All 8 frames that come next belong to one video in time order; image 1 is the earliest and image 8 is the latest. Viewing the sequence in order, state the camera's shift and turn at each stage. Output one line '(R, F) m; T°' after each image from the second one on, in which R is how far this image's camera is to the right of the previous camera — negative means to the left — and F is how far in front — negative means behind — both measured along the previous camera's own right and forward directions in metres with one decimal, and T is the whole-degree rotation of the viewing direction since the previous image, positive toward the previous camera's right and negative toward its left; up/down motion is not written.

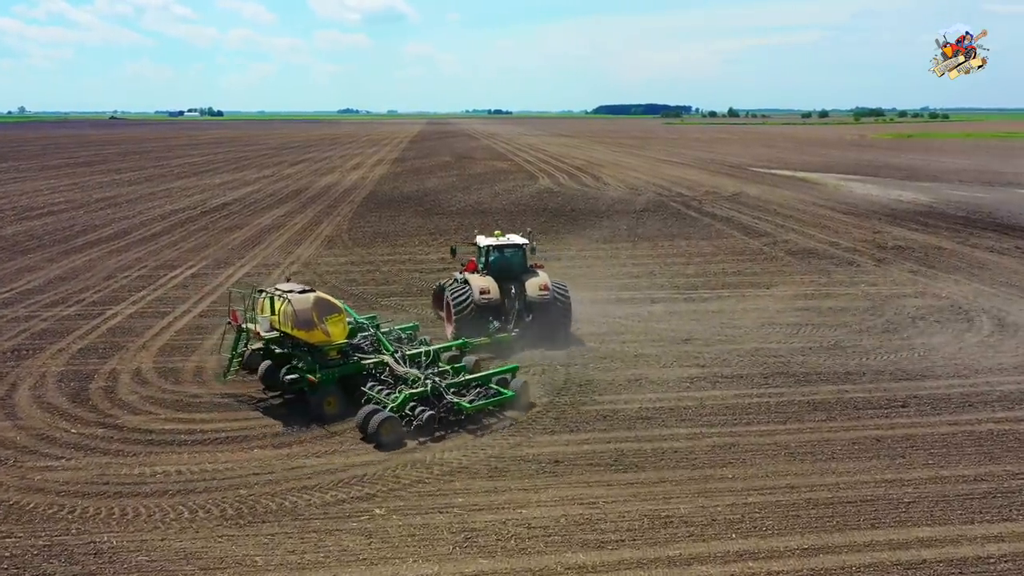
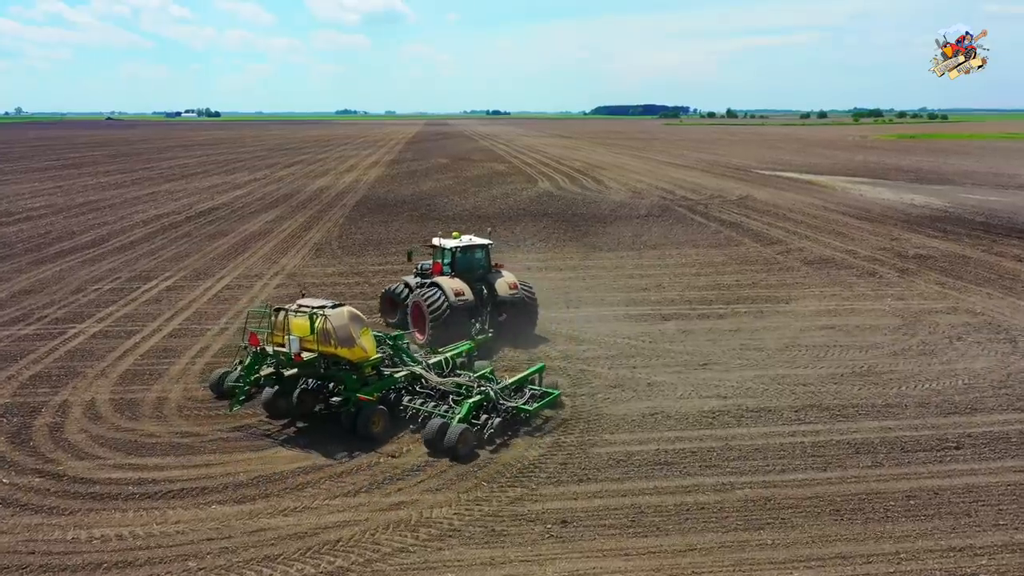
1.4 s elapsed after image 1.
(0.0, +1.2) m; 0°
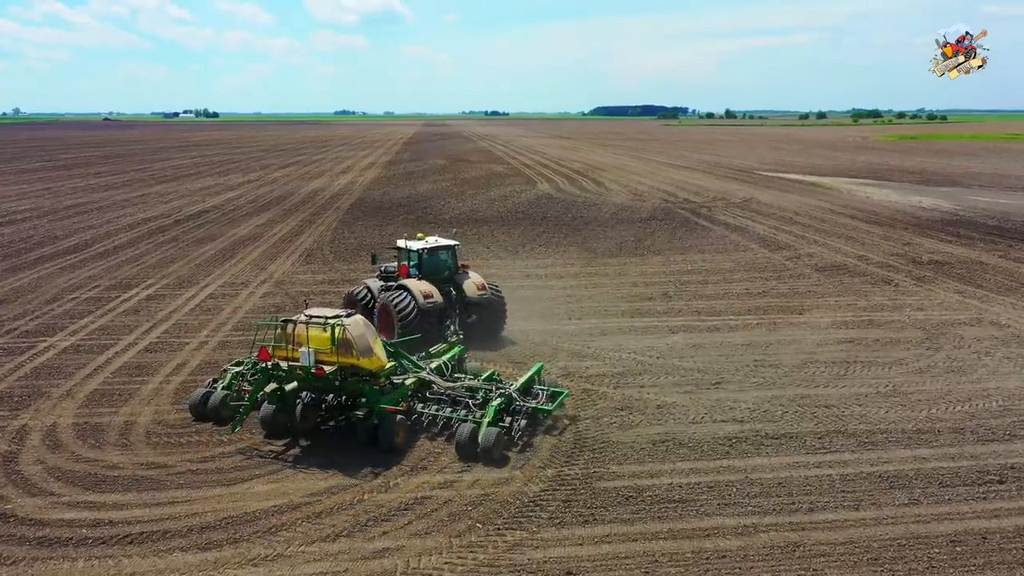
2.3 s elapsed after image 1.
(0.0, +0.8) m; 0°
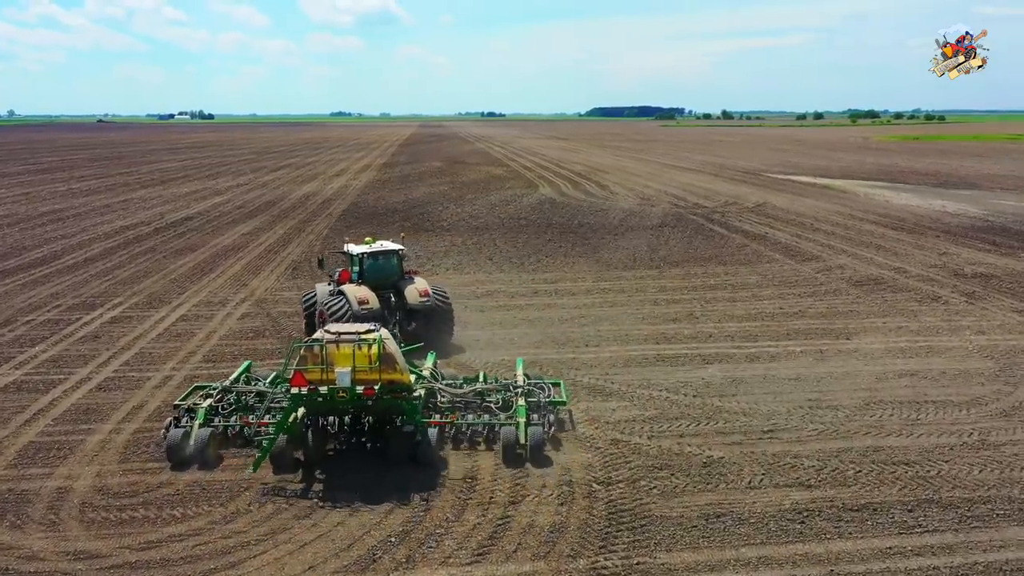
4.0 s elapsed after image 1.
(-0.2, +1.7) m; 0°
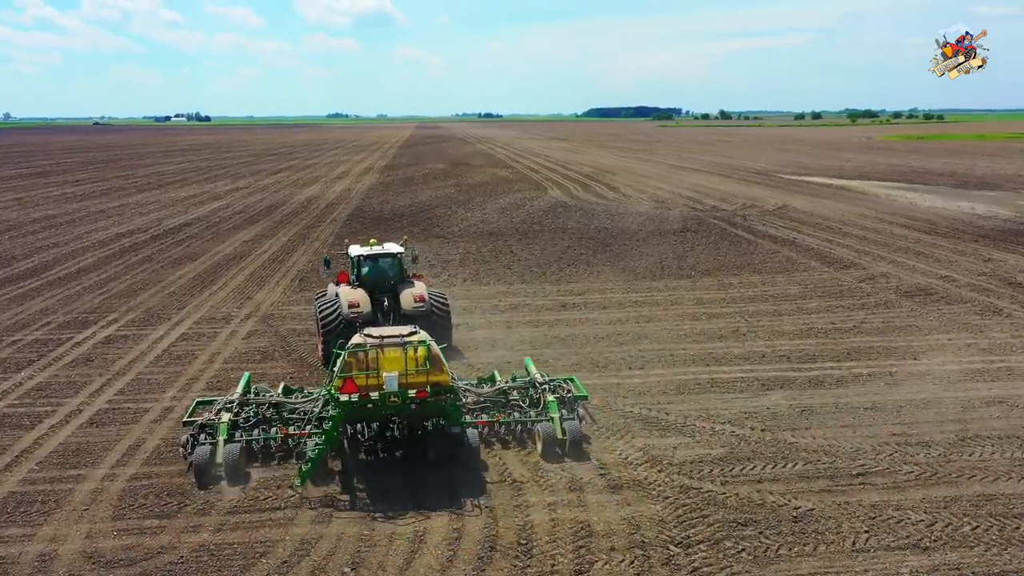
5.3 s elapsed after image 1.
(-0.5, +1.2) m; 0°
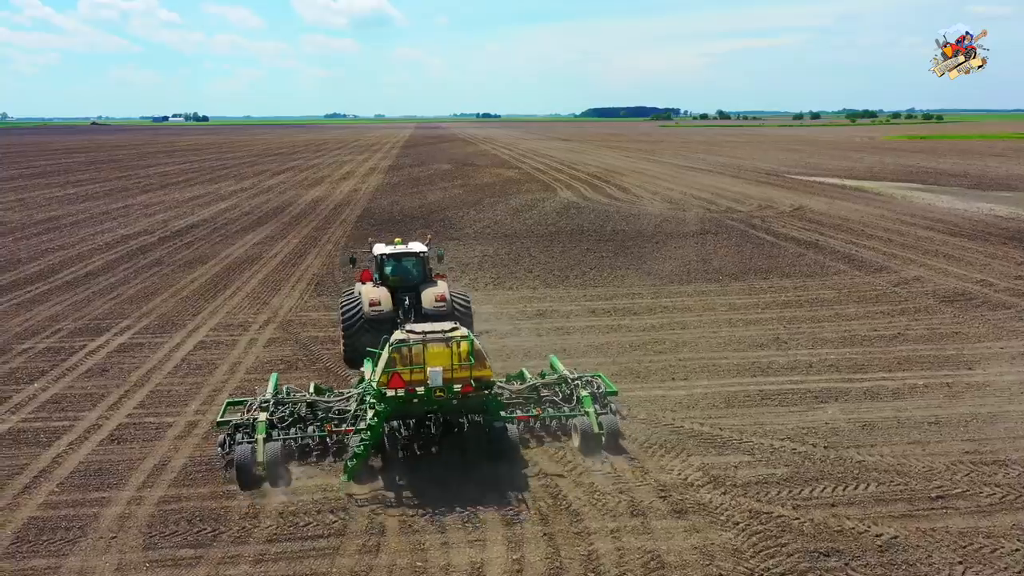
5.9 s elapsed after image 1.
(-0.5, +0.5) m; 0°
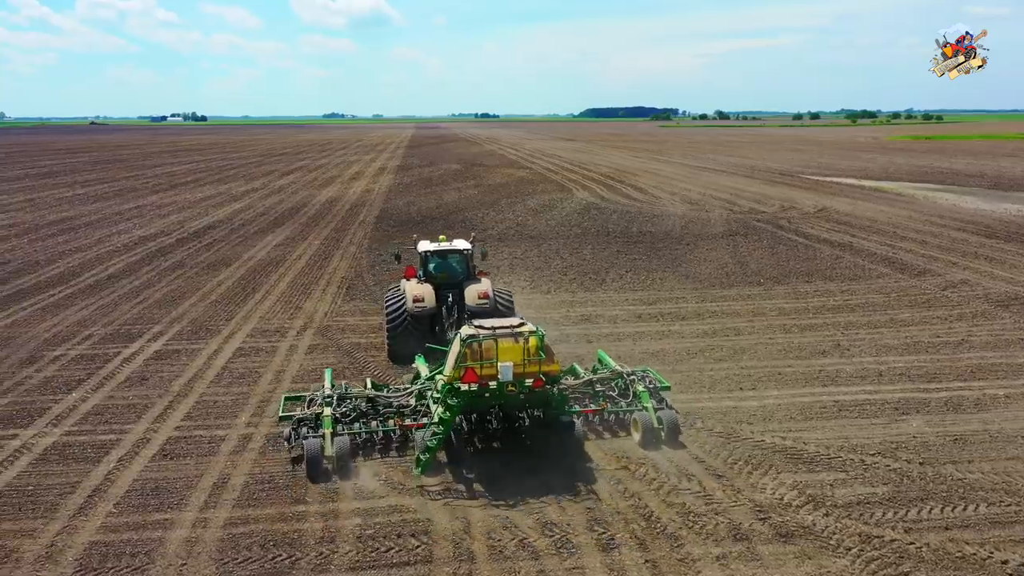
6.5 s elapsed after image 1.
(-0.8, +0.5) m; 0°
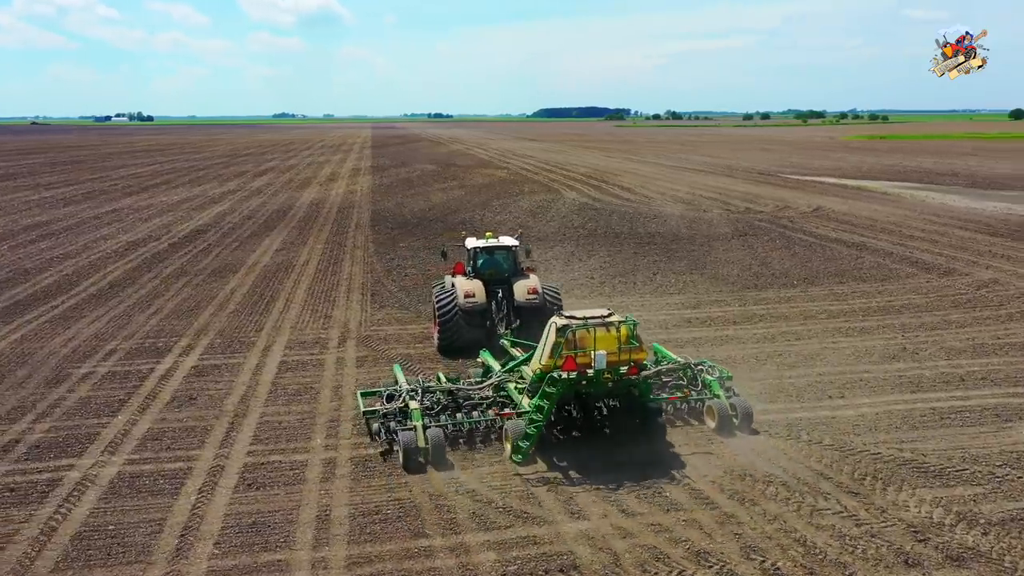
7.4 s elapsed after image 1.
(-1.6, +0.6) m; +3°
